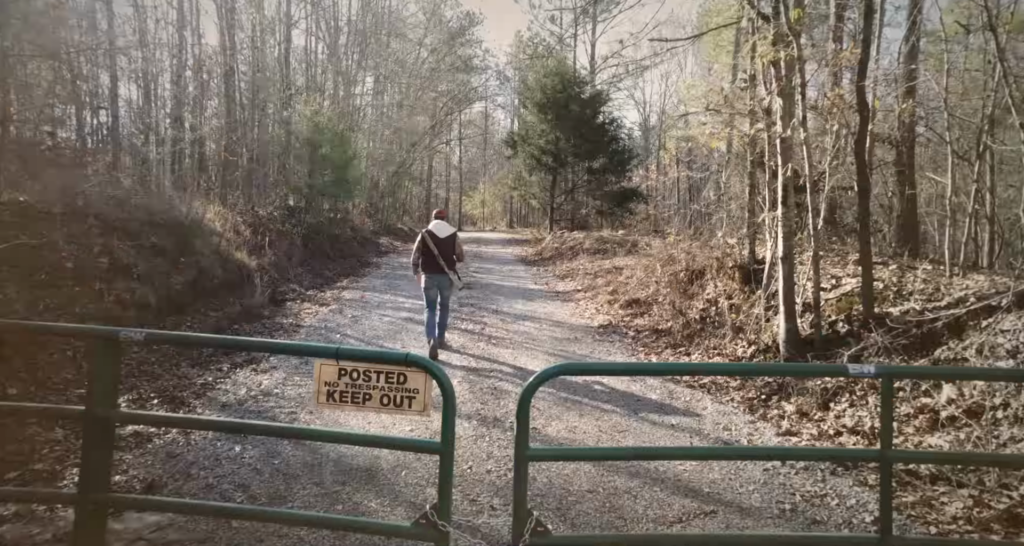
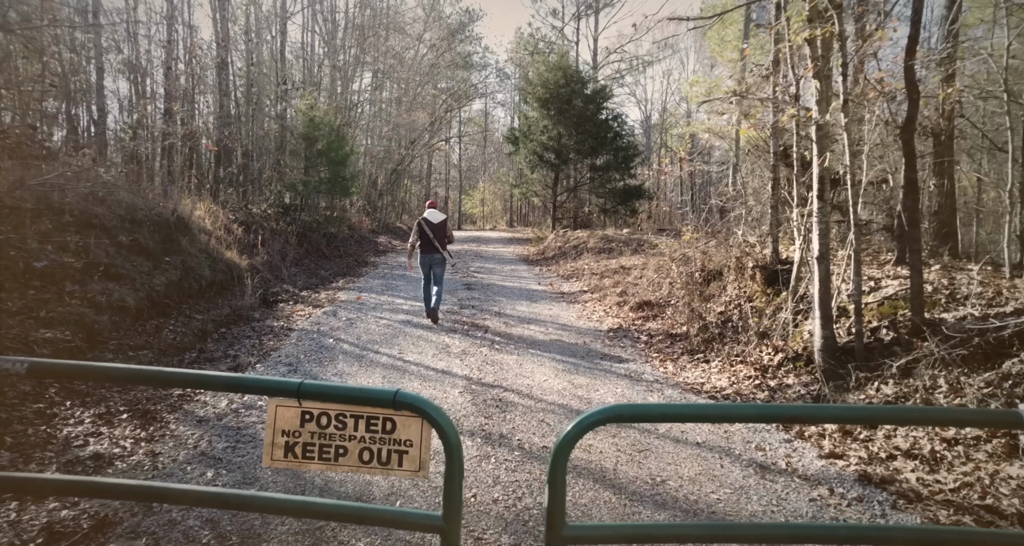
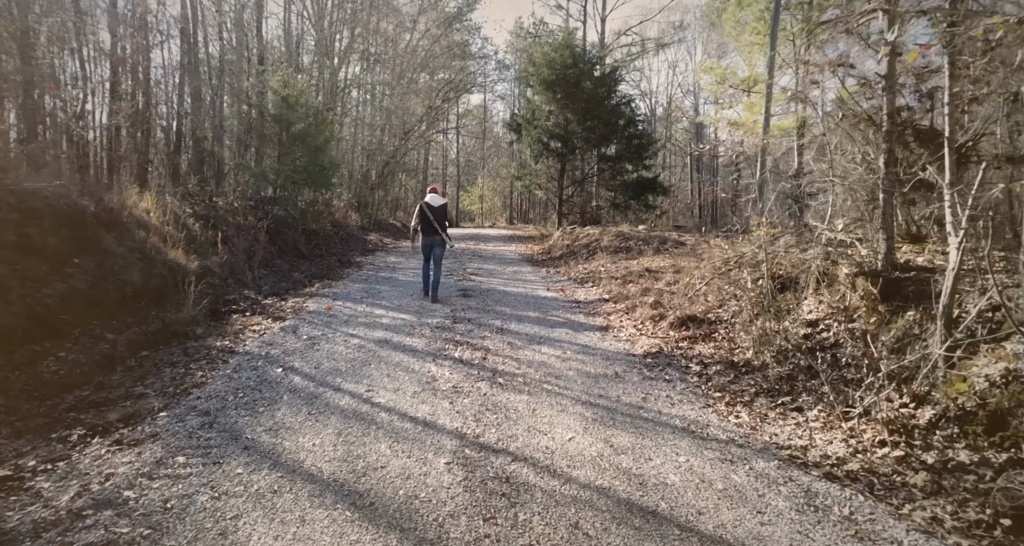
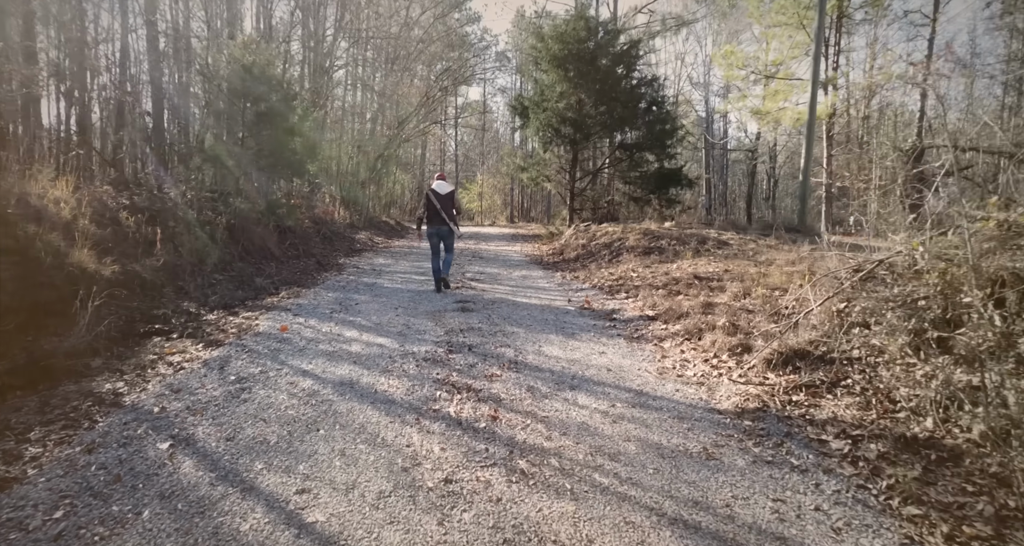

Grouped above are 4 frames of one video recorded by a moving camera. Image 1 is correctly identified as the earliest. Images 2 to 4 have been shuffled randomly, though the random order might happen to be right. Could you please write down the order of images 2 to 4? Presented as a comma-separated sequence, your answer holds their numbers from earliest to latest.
2, 3, 4
